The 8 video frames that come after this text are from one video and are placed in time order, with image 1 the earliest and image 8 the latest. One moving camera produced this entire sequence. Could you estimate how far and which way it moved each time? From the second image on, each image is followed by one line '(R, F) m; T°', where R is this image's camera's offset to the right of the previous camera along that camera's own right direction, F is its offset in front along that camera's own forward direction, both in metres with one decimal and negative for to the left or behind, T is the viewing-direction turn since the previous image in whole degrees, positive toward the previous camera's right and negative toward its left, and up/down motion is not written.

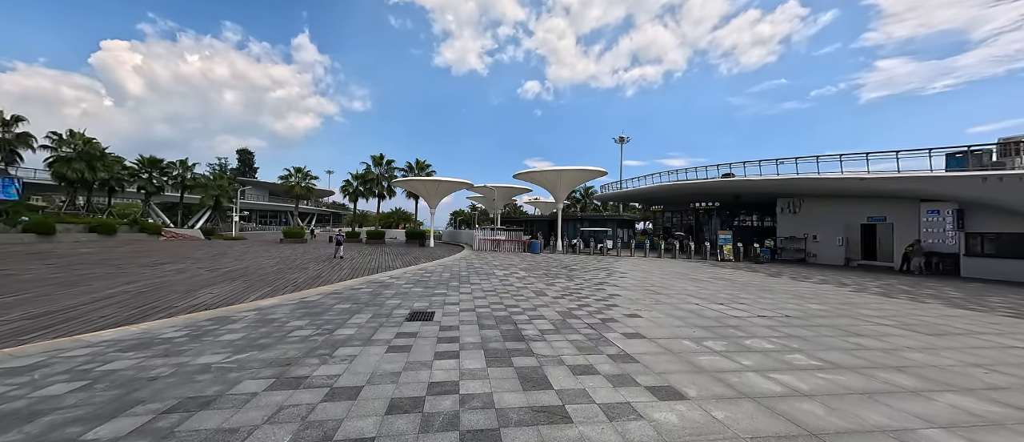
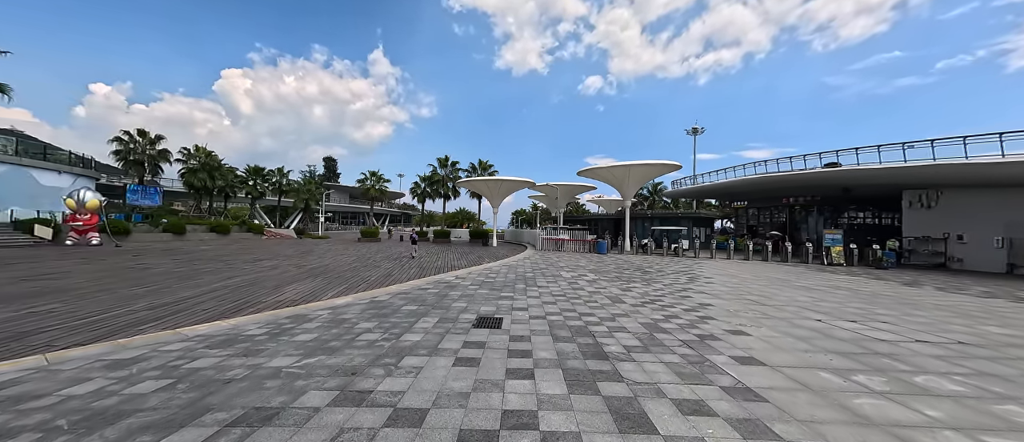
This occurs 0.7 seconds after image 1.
(-0.2, +0.5) m; -10°
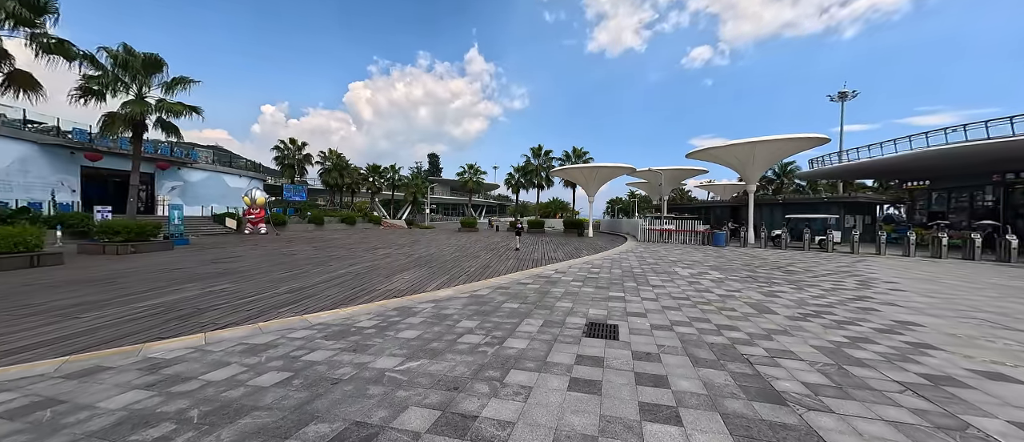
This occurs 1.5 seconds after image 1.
(-0.3, +0.7) m; -15°
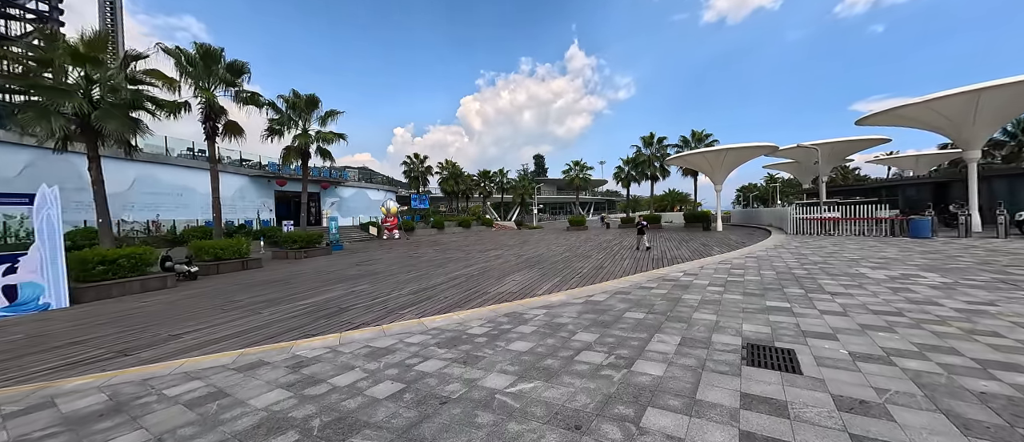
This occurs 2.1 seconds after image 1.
(-0.1, +0.6) m; -18°
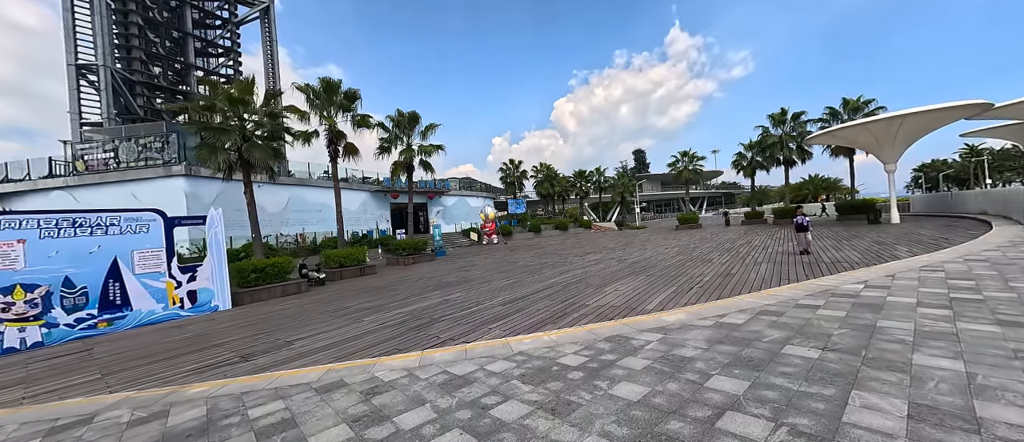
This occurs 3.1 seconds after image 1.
(0.0, +0.8) m; -16°
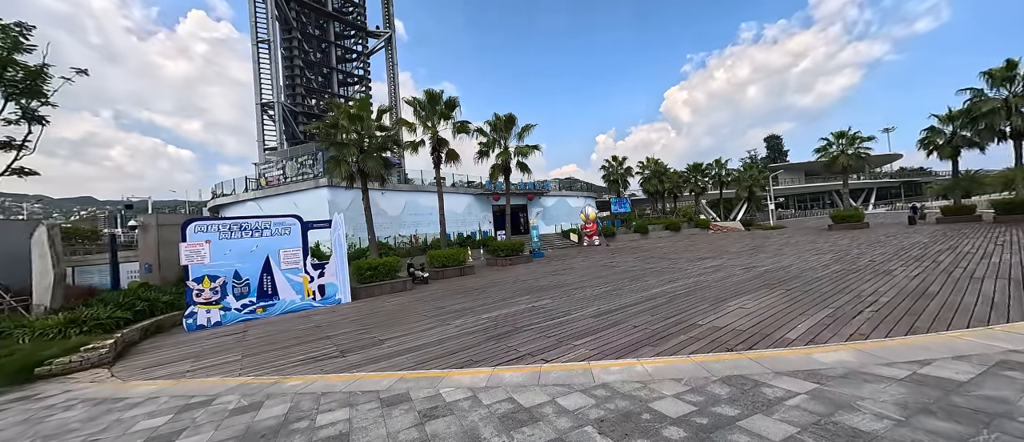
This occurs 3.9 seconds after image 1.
(+0.2, +0.6) m; -17°
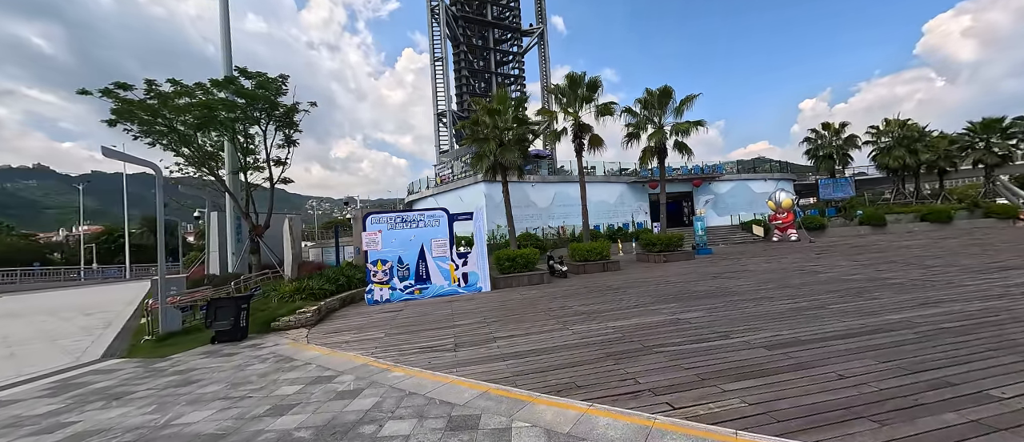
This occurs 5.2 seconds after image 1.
(+0.5, +1.0) m; -26°
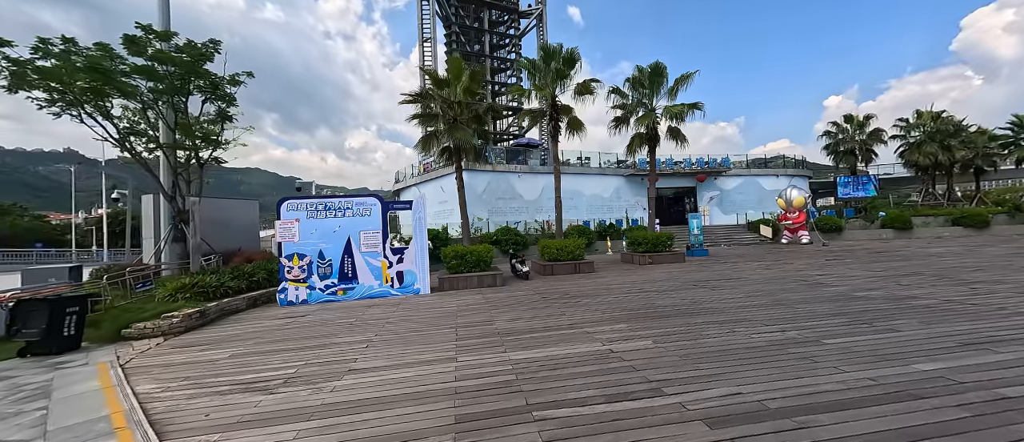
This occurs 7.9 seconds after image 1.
(+1.7, +1.6) m; -2°
